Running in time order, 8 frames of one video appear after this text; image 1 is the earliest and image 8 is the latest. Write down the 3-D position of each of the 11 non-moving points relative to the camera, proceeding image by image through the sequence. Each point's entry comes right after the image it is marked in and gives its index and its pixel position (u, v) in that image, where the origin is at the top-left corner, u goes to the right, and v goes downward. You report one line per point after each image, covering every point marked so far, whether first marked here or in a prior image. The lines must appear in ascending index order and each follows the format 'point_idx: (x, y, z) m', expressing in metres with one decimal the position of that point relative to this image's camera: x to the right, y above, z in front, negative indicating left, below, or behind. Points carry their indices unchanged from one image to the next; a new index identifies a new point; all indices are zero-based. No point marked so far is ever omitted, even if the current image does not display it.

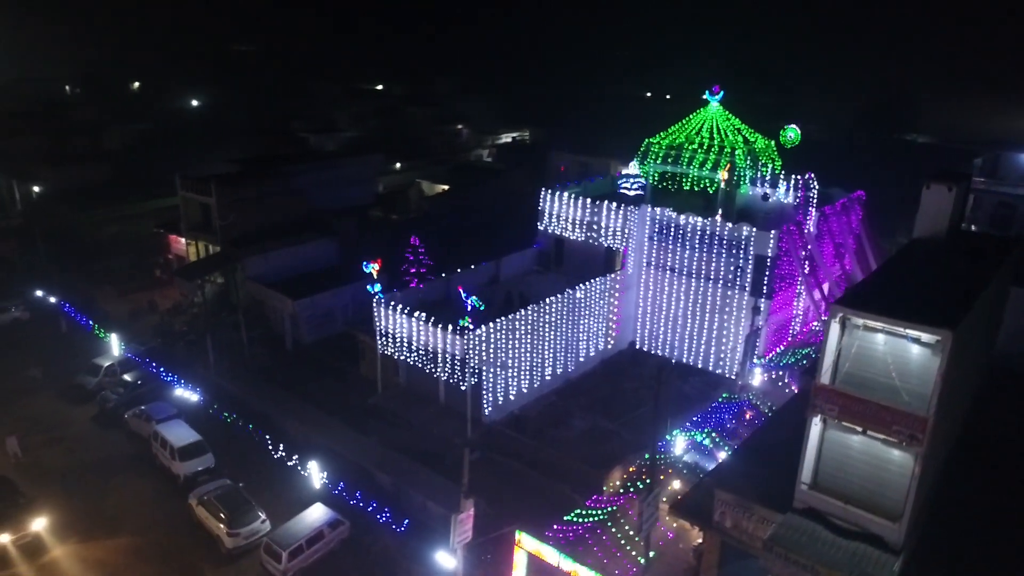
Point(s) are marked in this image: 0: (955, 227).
0: (+6.8, +1.0, +10.3) m
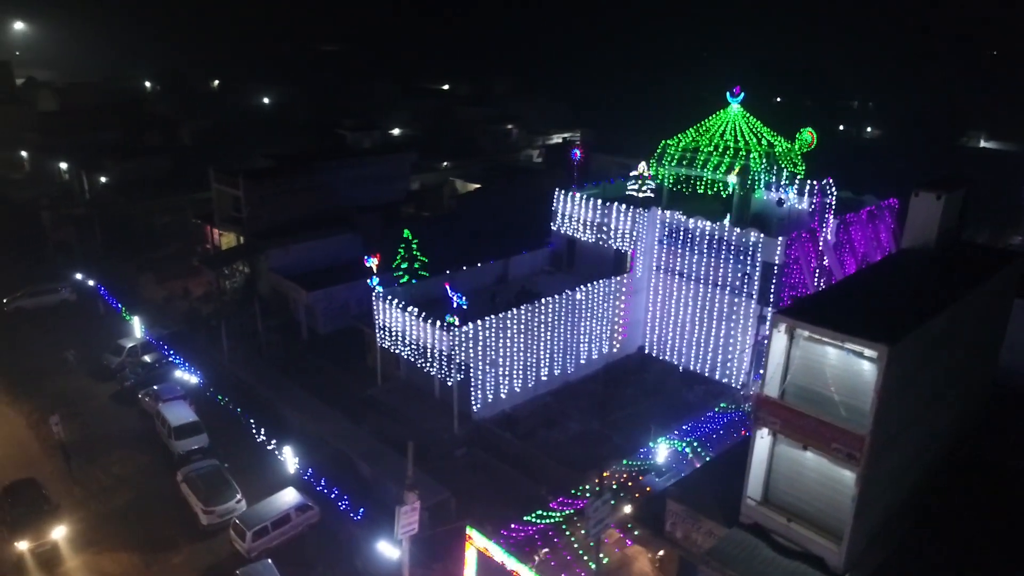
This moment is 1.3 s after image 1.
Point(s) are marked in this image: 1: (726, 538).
0: (+6.3, +0.7, +9.7) m
1: (+2.6, -3.1, +8.1) m
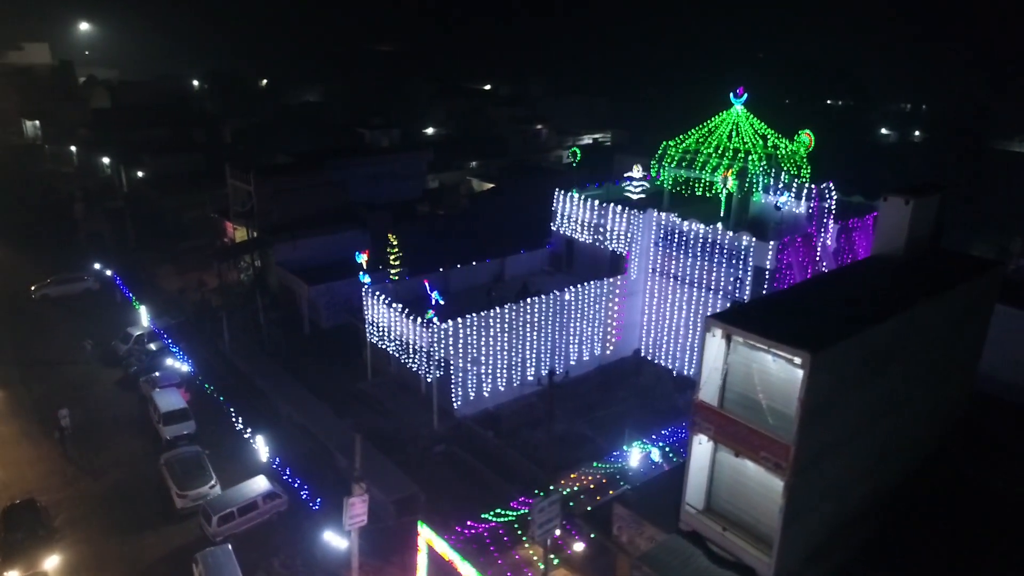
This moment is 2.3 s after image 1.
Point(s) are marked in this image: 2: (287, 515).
0: (+5.7, +0.6, +9.3) m
1: (+1.8, -3.1, +8.0) m
2: (-3.9, -3.9, +11.5) m
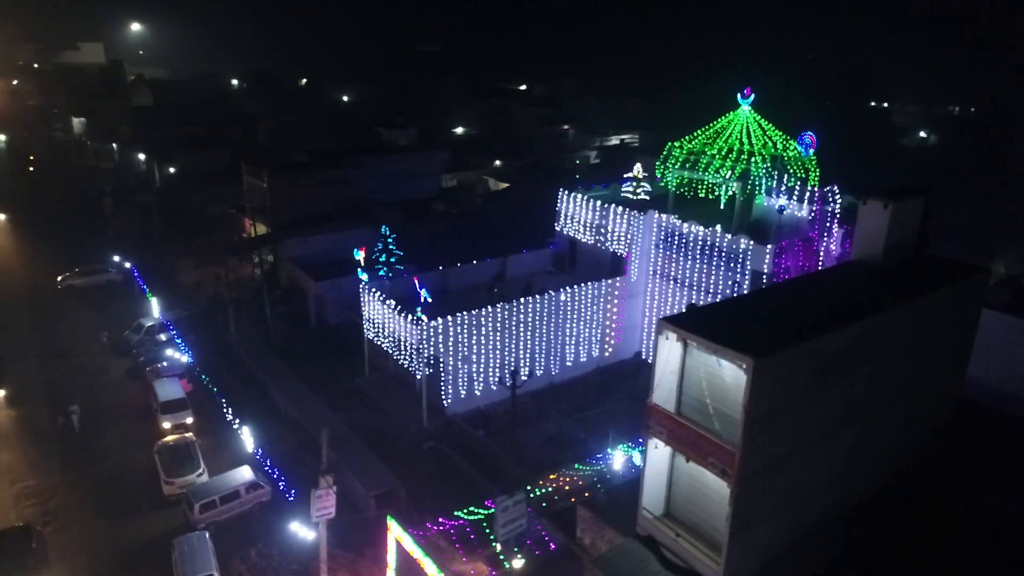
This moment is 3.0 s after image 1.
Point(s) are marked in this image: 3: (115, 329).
0: (+5.3, +0.5, +9.0) m
1: (+1.2, -3.1, +7.9) m
2: (-4.3, -3.8, +11.8) m
3: (-11.9, -1.2, +19.8) m
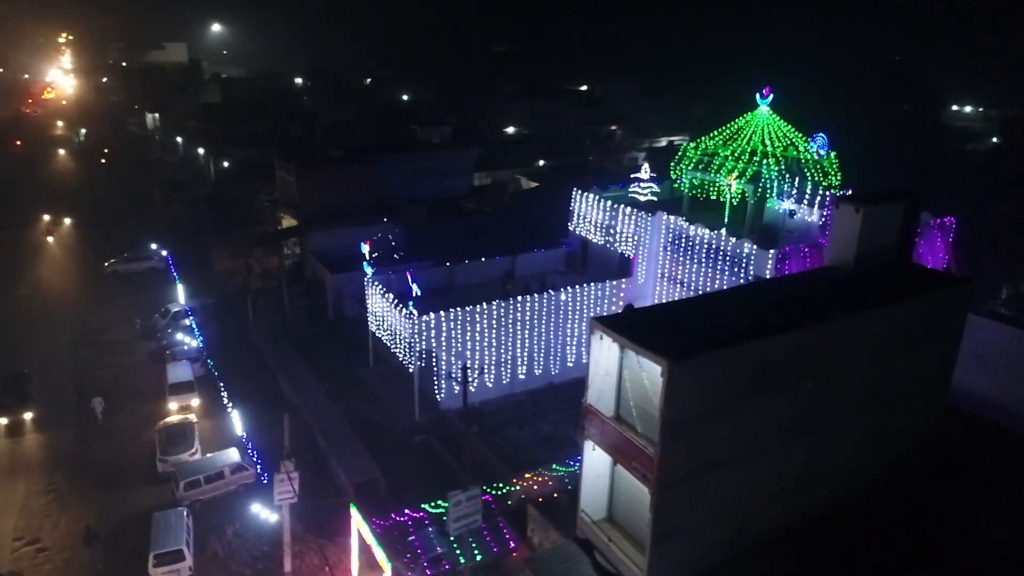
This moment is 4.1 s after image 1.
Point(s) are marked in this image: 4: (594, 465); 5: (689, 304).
0: (+4.7, +0.4, +8.6) m
1: (+0.5, -3.1, +7.8) m
2: (-4.7, -3.6, +12.1) m
3: (-11.5, -0.7, +20.8) m
4: (+1.0, -2.0, +7.7) m
5: (+2.1, -0.2, +7.7) m
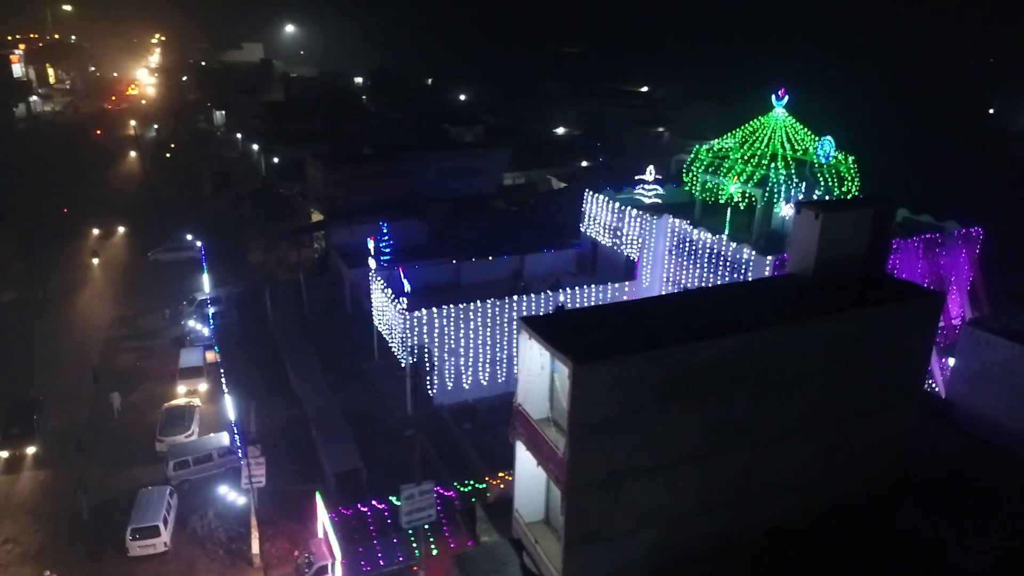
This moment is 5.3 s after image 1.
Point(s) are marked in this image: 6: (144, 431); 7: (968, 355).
0: (+4.1, +0.3, +8.2) m
1: (-0.3, -3.1, +7.8) m
2: (-5.1, -3.5, +12.6) m
3: (-11.0, -0.4, +21.8) m
4: (+0.2, -2.0, +7.6) m
5: (+1.4, -0.2, +7.6) m
6: (-7.8, -3.0, +14.0) m
7: (+8.3, -1.2, +12.1) m
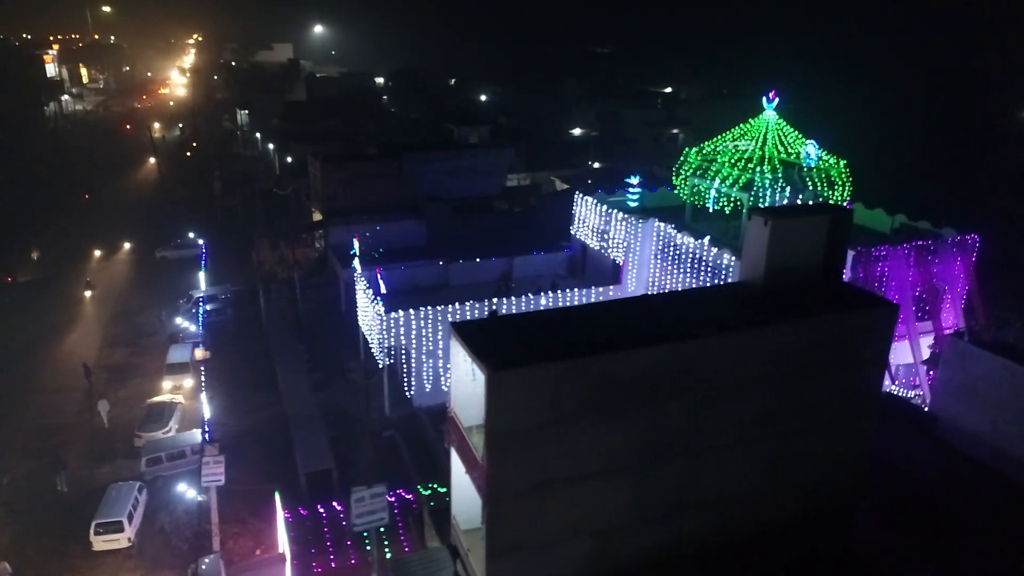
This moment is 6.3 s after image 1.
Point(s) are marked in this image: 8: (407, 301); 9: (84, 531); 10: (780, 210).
0: (+3.4, +0.2, +8.0) m
1: (-1.0, -3.1, +7.8) m
2: (-5.7, -3.5, +12.7) m
3: (-11.2, -0.3, +22.1) m
4: (-0.5, -2.1, +7.6) m
5: (+0.7, -0.3, +7.4) m
6: (-8.3, -3.0, +14.2) m
7: (+7.8, -1.4, +11.7) m
8: (-2.6, -0.3, +16.2) m
9: (-7.3, -4.1, +11.2) m
10: (+3.3, +0.9, +8.0) m
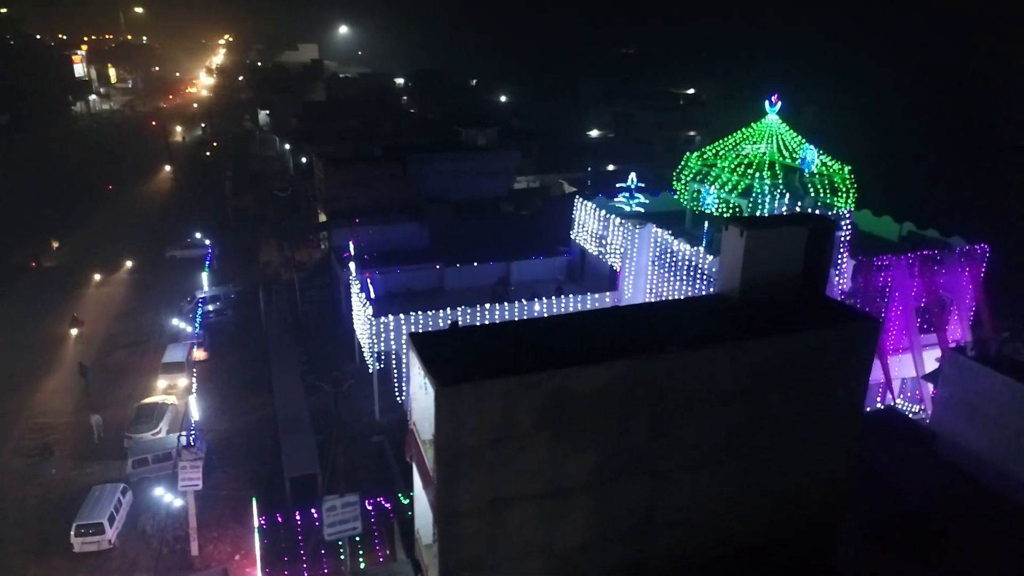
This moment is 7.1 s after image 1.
0: (+3.0, 0.0, +7.7) m
1: (-1.4, -3.2, +7.6) m
2: (-5.9, -3.5, +12.7) m
3: (-11.1, -0.3, +22.3) m
4: (-0.9, -2.2, +7.4) m
5: (+0.3, -0.4, +7.3) m
6: (-8.5, -3.0, +14.3) m
7: (+7.5, -1.6, +11.3) m
8: (-2.7, -0.4, +16.1) m
9: (-7.6, -4.1, +11.2) m
10: (+2.9, +0.8, +7.7) m
